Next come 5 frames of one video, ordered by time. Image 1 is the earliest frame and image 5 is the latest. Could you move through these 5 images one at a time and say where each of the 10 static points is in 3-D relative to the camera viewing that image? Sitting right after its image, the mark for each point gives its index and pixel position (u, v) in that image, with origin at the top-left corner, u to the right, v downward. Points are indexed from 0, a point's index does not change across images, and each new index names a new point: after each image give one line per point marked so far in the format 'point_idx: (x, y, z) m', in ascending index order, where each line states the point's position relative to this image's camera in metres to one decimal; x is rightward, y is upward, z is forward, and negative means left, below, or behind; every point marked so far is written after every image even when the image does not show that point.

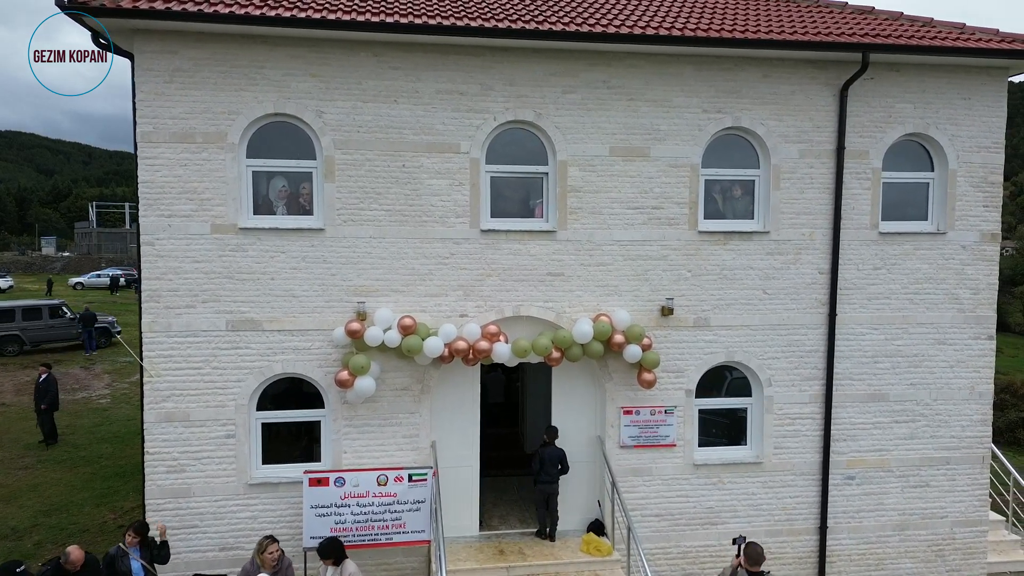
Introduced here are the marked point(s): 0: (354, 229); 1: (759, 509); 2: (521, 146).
0: (-2.2, +0.8, +8.4) m
1: (+3.9, -3.4, +9.4) m
2: (+0.1, +2.1, +8.9) m
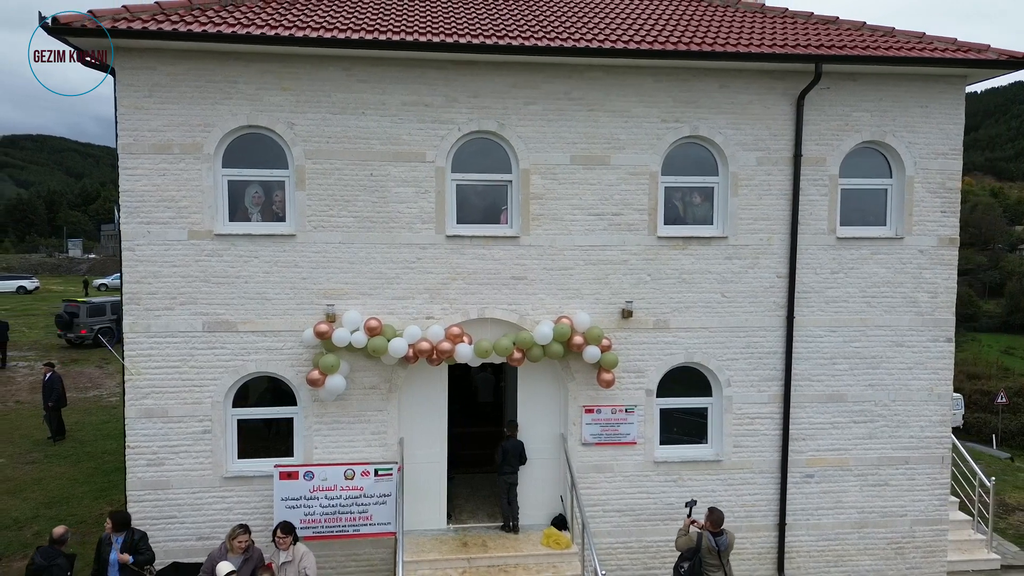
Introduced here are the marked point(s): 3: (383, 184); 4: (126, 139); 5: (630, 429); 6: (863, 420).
0: (-2.7, +0.8, +8.8) m
1: (+3.3, -3.5, +9.7) m
2: (-0.4, +2.0, +9.3) m
3: (-1.9, +1.5, +8.9) m
4: (-5.4, +2.1, +8.5) m
5: (+1.9, -2.2, +9.5) m
6: (+5.7, -2.2, +9.9) m
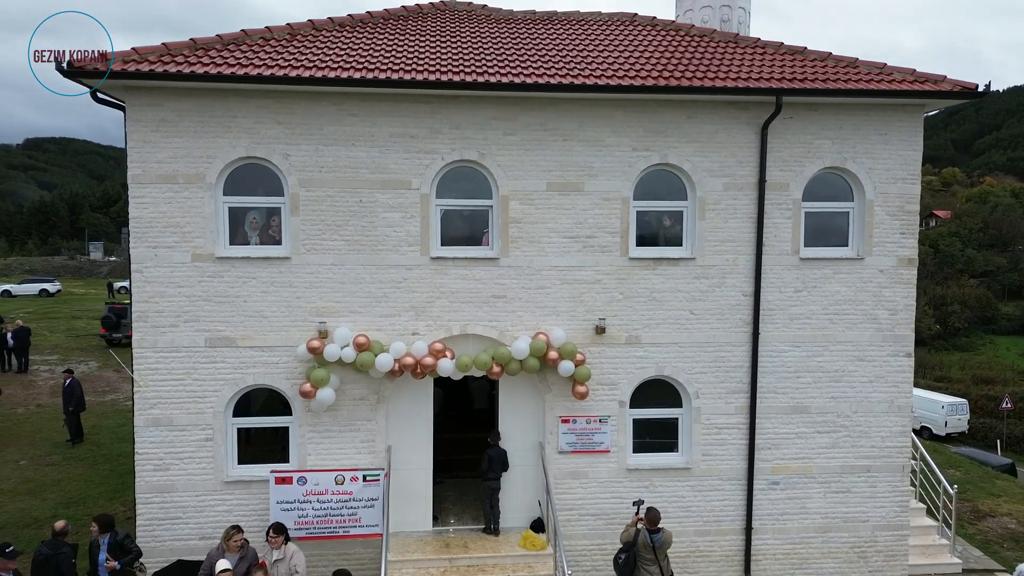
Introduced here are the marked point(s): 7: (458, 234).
0: (-3.1, +0.5, +9.5) m
1: (+3.0, -3.8, +10.3) m
2: (-0.7, +1.8, +9.9) m
3: (-2.2, +1.2, +9.6) m
4: (-5.7, +1.8, +9.2) m
5: (+1.5, -2.5, +10.1) m
6: (+5.4, -2.5, +10.5) m
7: (-0.9, +0.9, +10.0) m
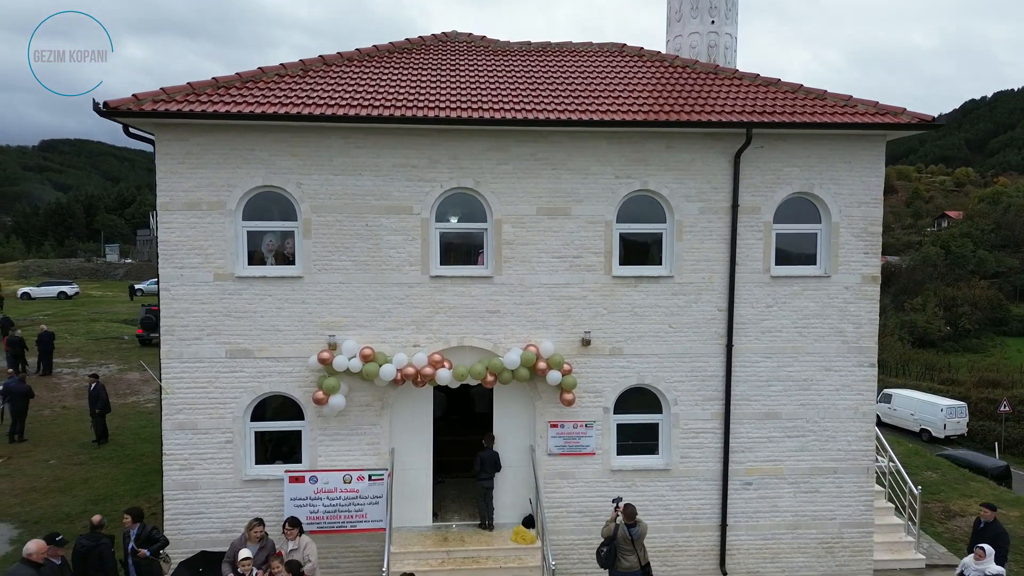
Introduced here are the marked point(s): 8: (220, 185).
0: (-3.2, +0.2, +10.5) m
1: (+2.9, -4.1, +11.2) m
2: (-0.9, +1.5, +10.9) m
3: (-2.4, +1.0, +10.6) m
4: (-5.9, +1.5, +10.2) m
5: (+1.4, -2.8, +11.0) m
6: (+5.3, -2.7, +11.3) m
7: (-1.0, +0.6, +10.9) m
8: (-5.0, +1.8, +10.3) m
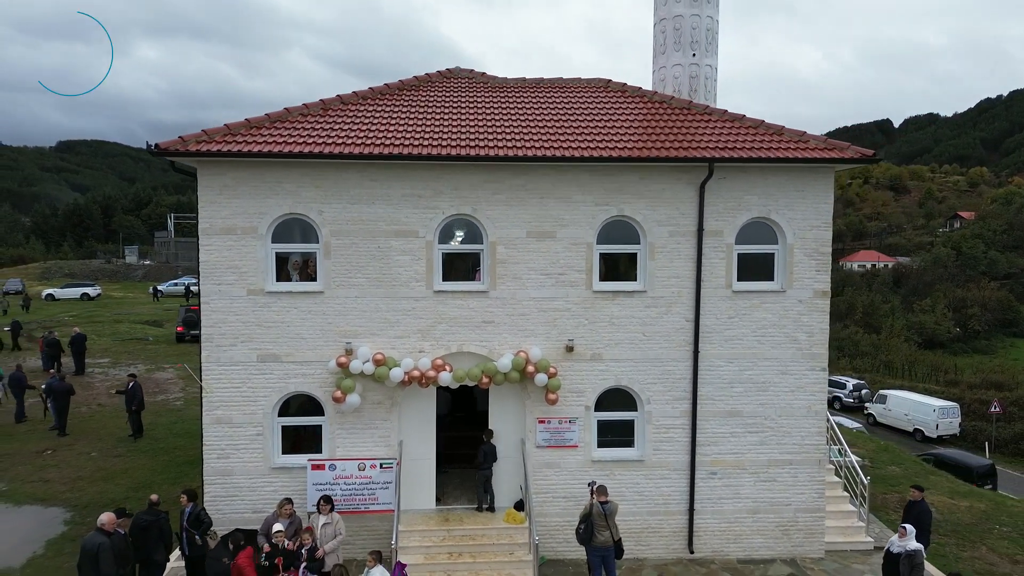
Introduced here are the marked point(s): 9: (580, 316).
0: (-3.4, -0.1, +12.1) m
1: (+2.8, -4.4, +12.8) m
2: (-1.0, +1.2, +12.5) m
3: (-2.5, +0.7, +12.2) m
4: (-6.0, +1.2, +11.9) m
5: (+1.3, -3.1, +12.6) m
6: (+5.2, -3.0, +12.8) m
7: (-1.2, +0.3, +12.5) m
8: (-5.1, +1.5, +11.9) m
9: (+1.4, -0.6, +12.5) m
